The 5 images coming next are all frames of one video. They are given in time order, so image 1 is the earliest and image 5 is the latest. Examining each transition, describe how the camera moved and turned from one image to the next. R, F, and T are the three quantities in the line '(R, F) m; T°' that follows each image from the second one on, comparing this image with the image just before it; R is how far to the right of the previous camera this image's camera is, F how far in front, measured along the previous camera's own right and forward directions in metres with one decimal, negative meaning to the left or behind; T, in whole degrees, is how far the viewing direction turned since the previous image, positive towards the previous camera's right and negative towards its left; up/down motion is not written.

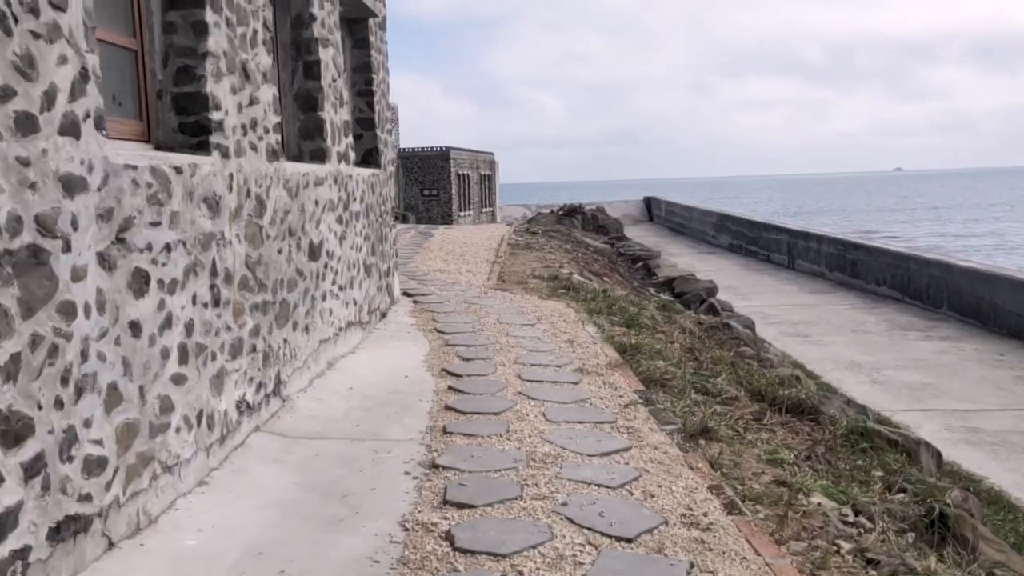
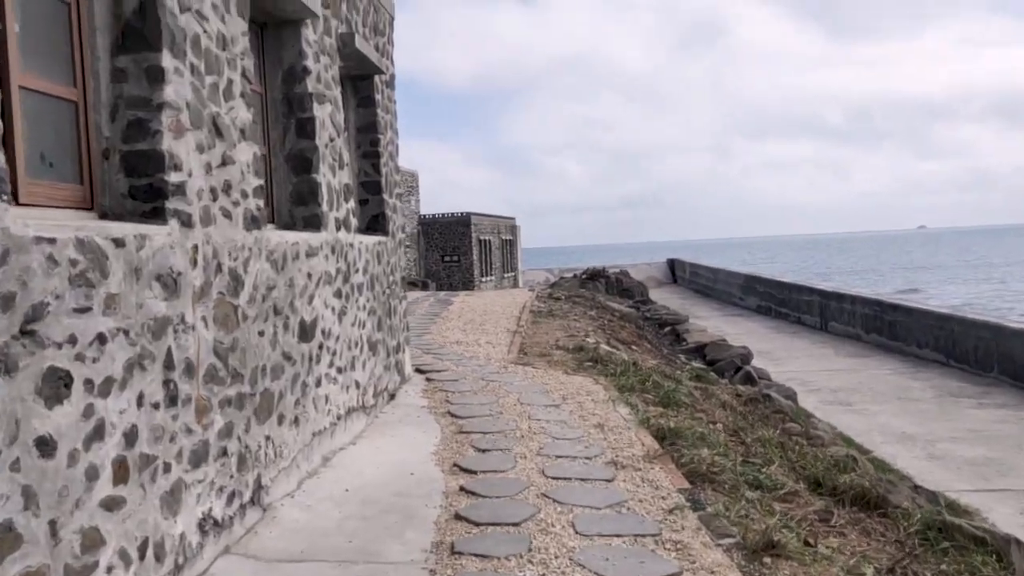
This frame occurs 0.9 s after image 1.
(0.0, +0.7) m; -1°
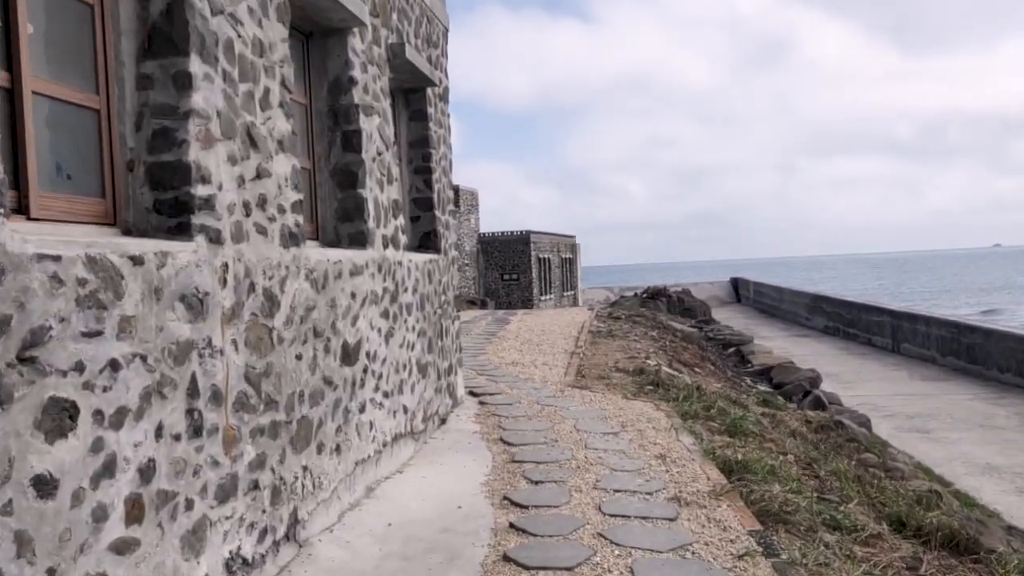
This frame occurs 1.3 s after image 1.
(0.0, +0.3) m; -4°
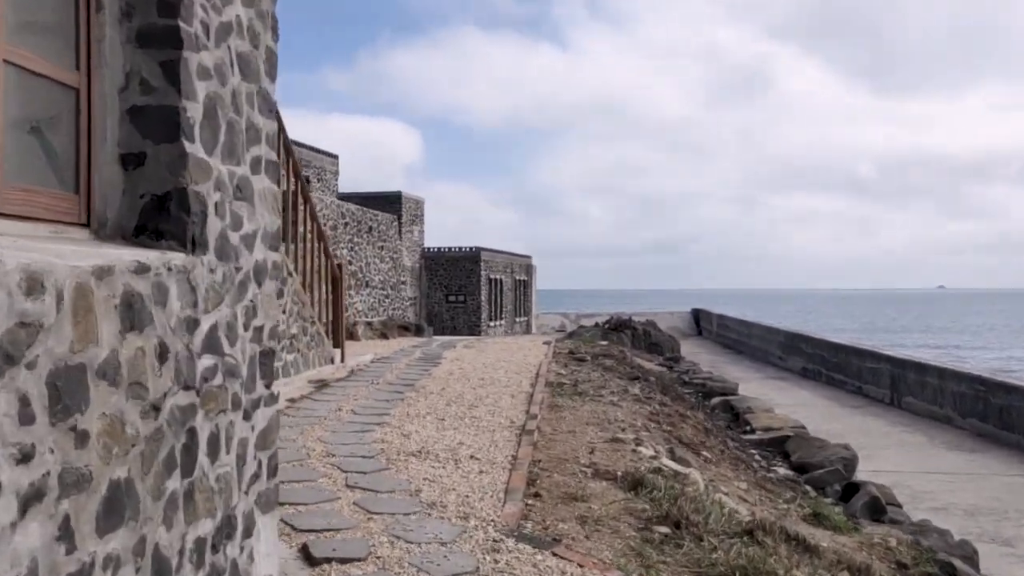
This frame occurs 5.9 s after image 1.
(+0.3, +3.7) m; +3°
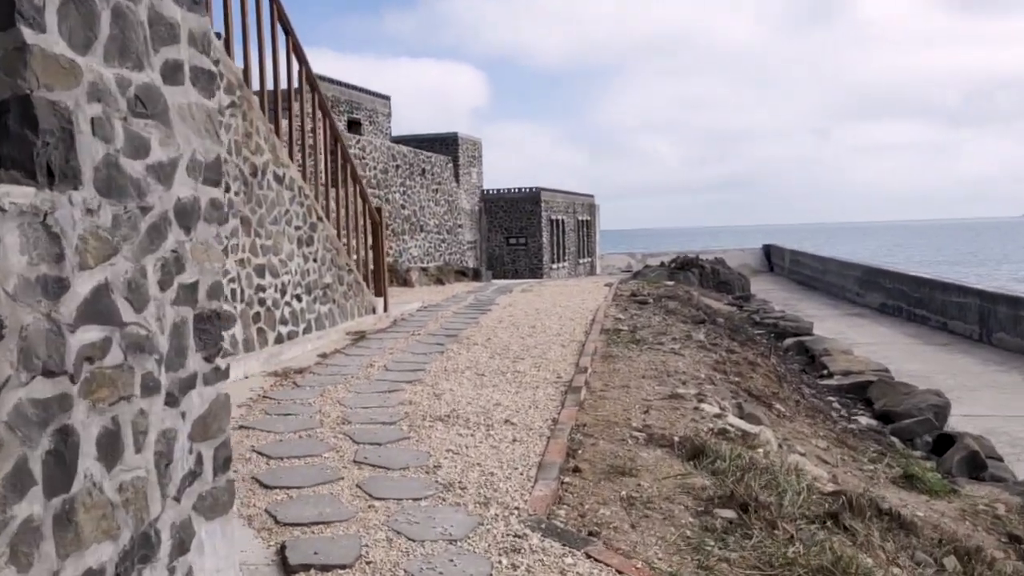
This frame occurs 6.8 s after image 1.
(+0.2, +0.7) m; -4°
